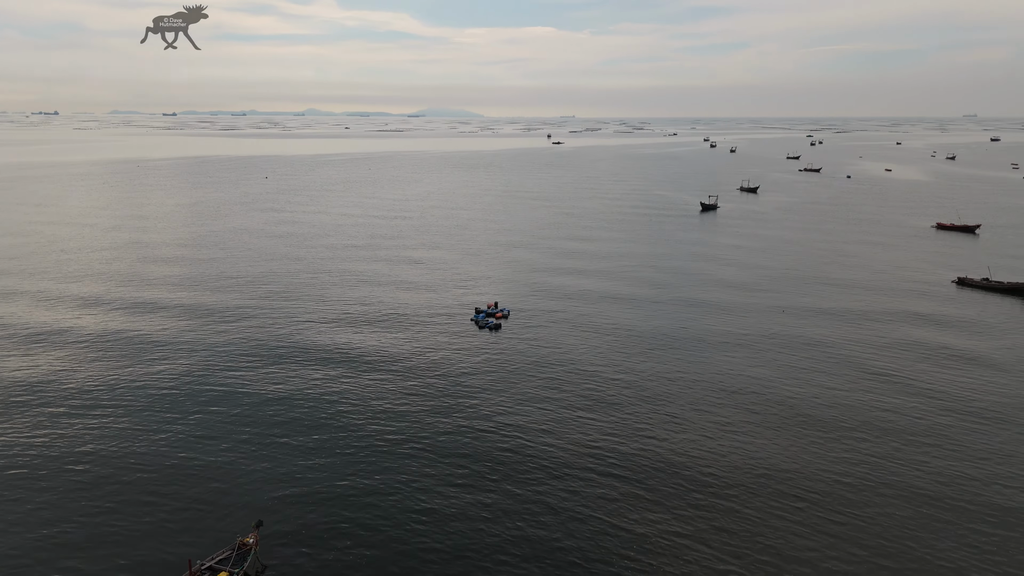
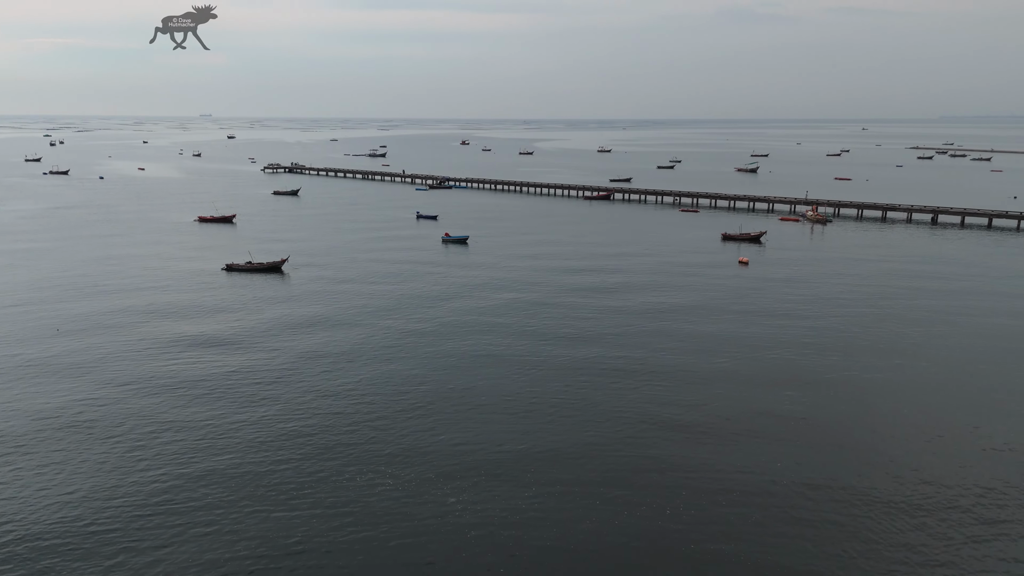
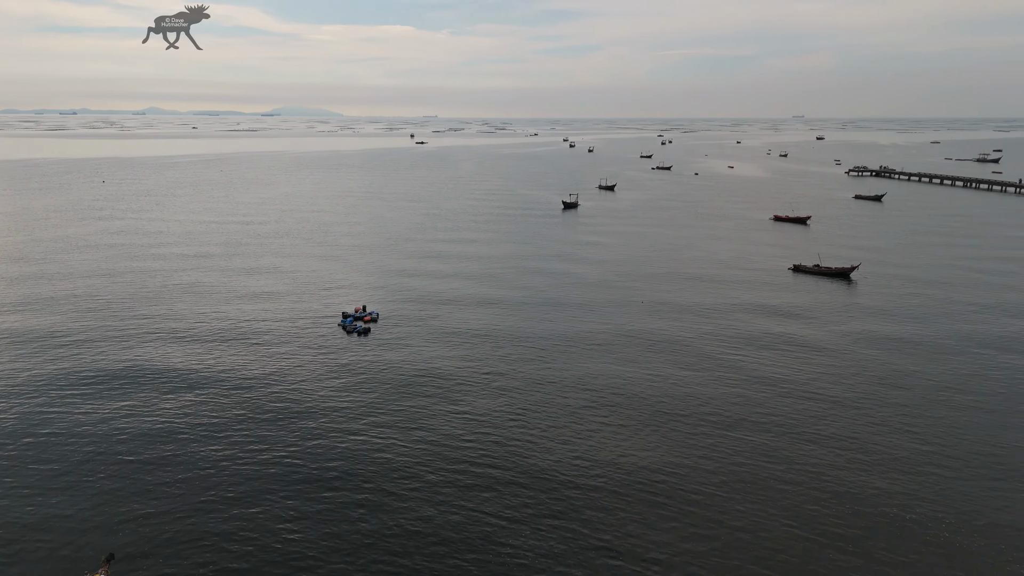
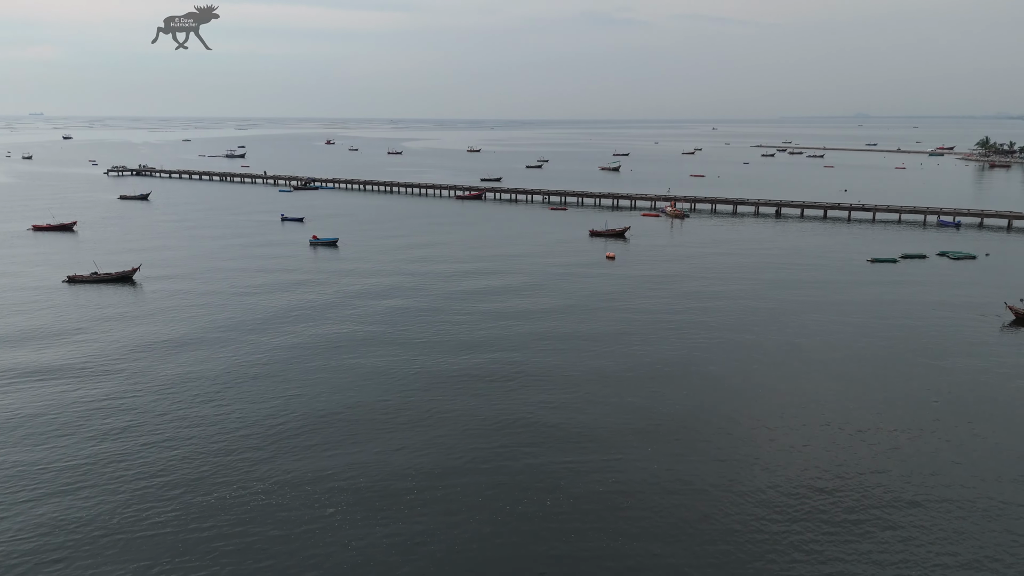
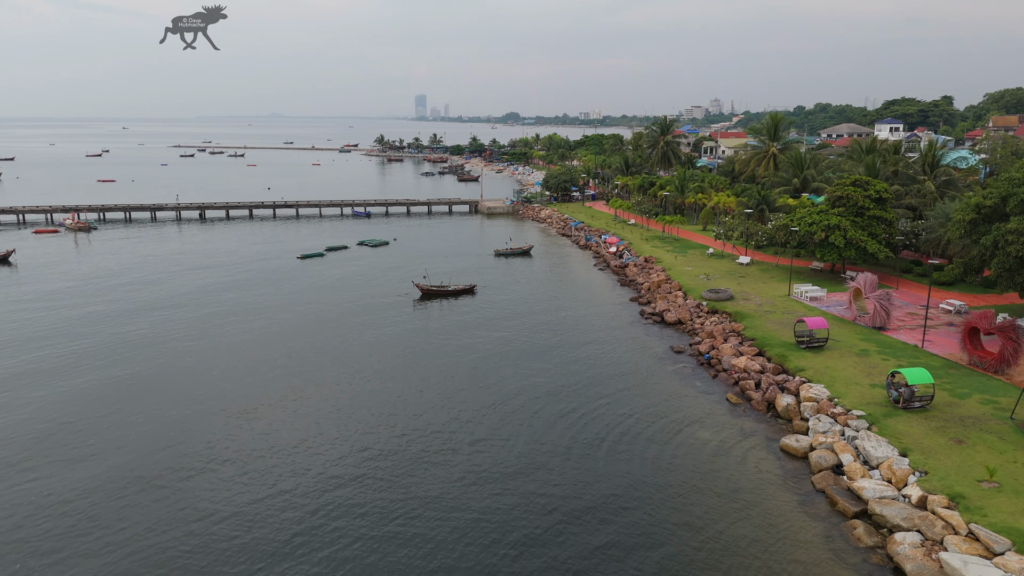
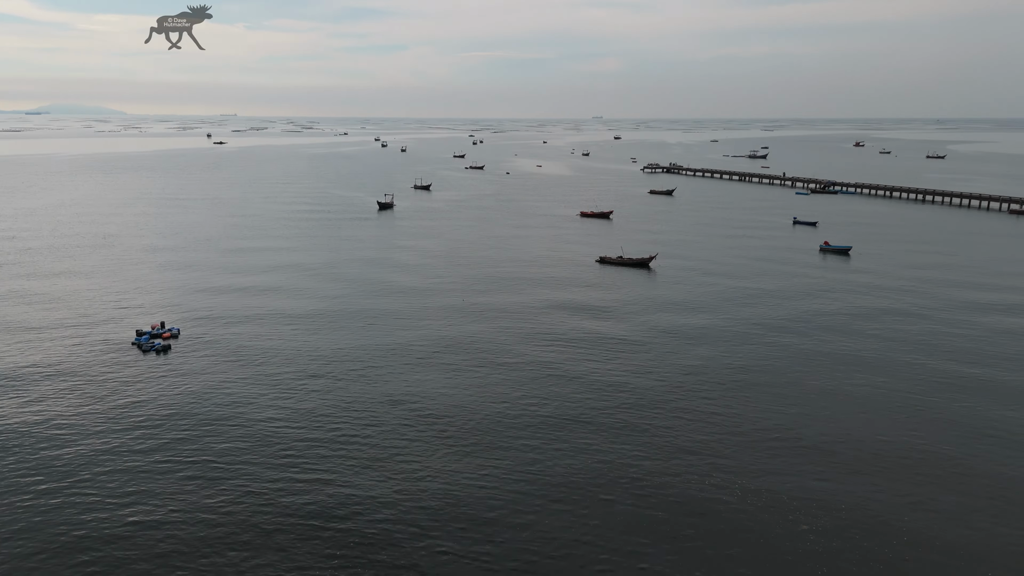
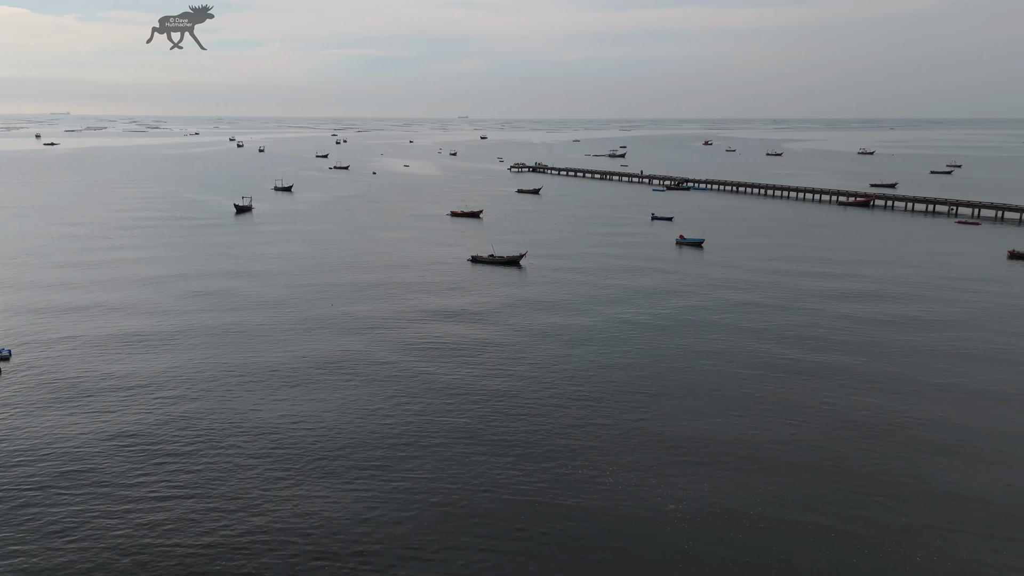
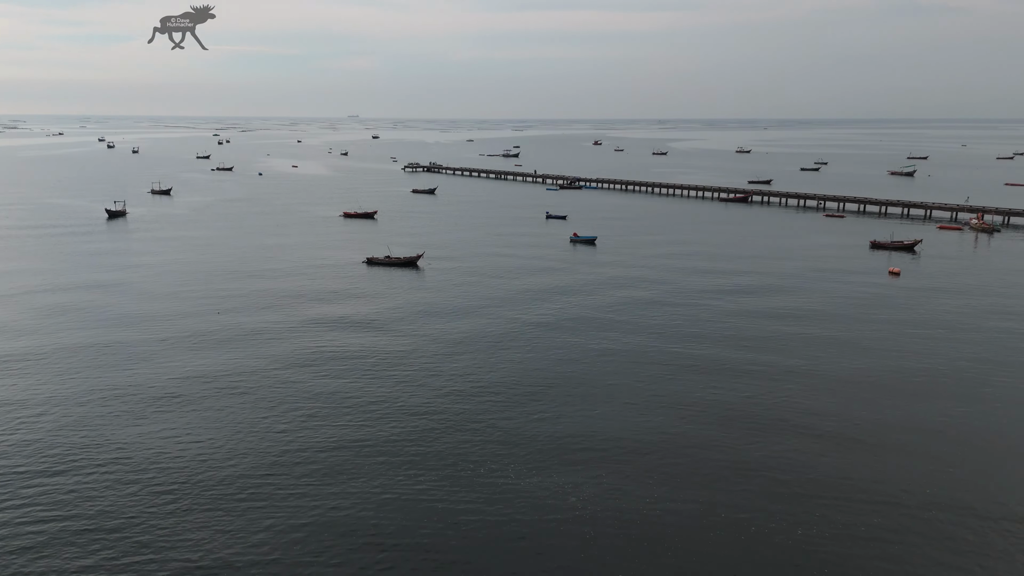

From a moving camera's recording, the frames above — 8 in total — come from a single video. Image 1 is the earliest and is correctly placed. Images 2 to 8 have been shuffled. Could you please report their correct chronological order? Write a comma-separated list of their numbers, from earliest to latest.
3, 6, 7, 8, 2, 4, 5
